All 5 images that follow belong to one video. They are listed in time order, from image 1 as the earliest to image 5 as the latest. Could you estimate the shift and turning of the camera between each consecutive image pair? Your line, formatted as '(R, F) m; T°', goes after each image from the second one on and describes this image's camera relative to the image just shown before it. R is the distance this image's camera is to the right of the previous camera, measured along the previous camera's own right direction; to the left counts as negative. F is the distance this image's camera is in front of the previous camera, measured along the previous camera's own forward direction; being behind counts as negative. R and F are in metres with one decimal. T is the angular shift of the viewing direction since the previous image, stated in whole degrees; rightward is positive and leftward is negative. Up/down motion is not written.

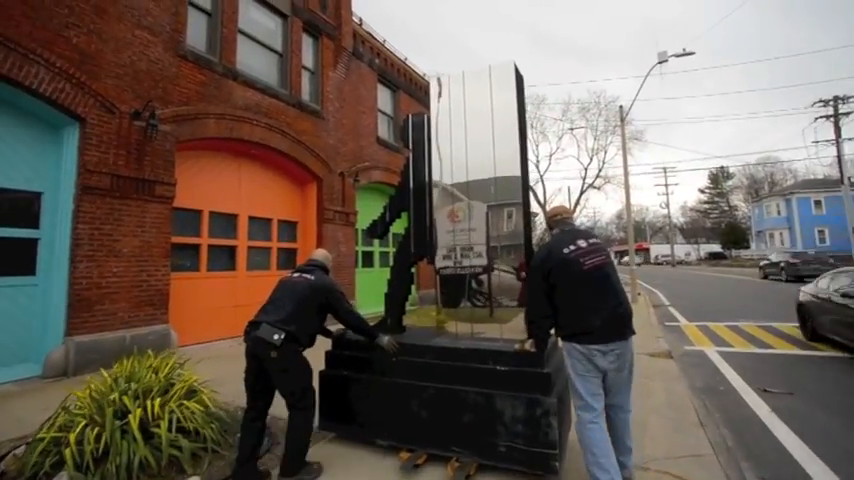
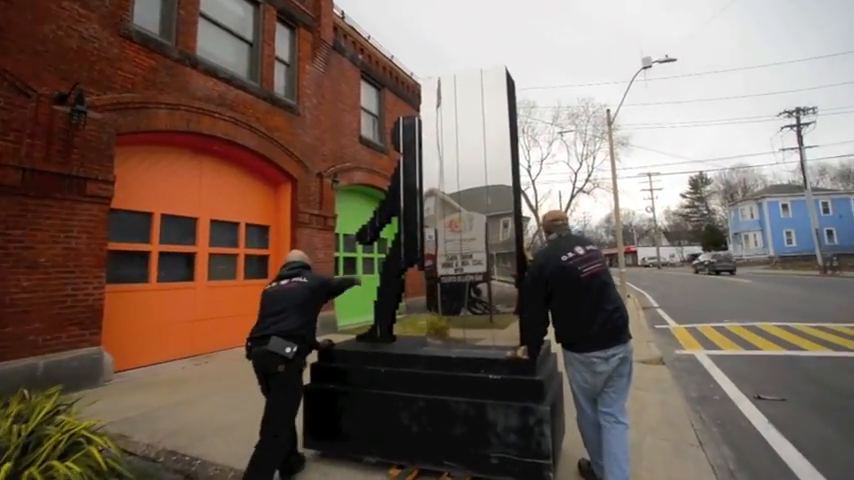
(+0.2, +0.4) m; +2°
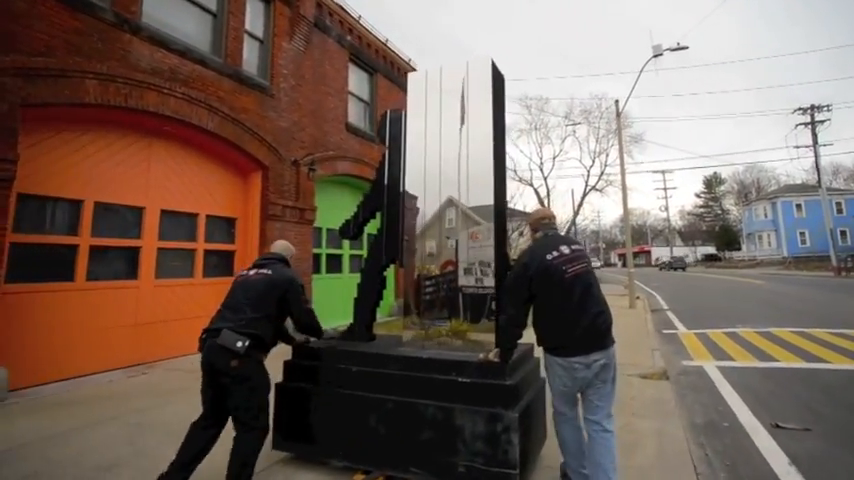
(+0.6, +0.5) m; -2°
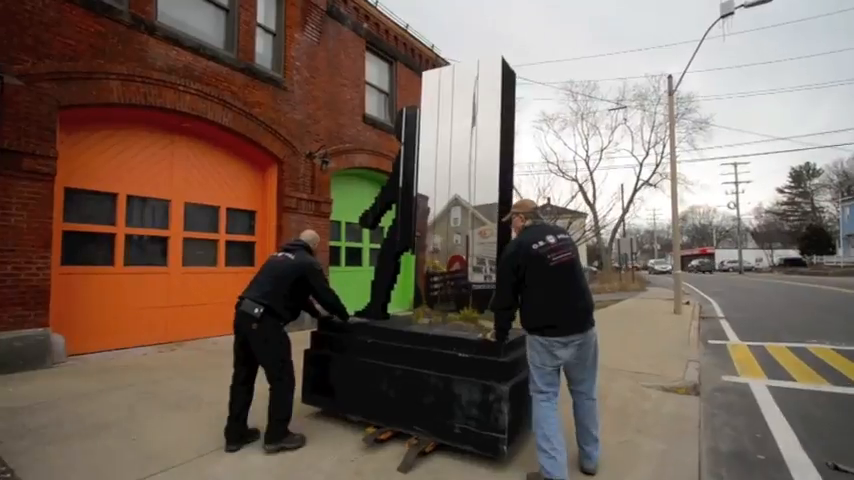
(+0.5, +0.1) m; -6°
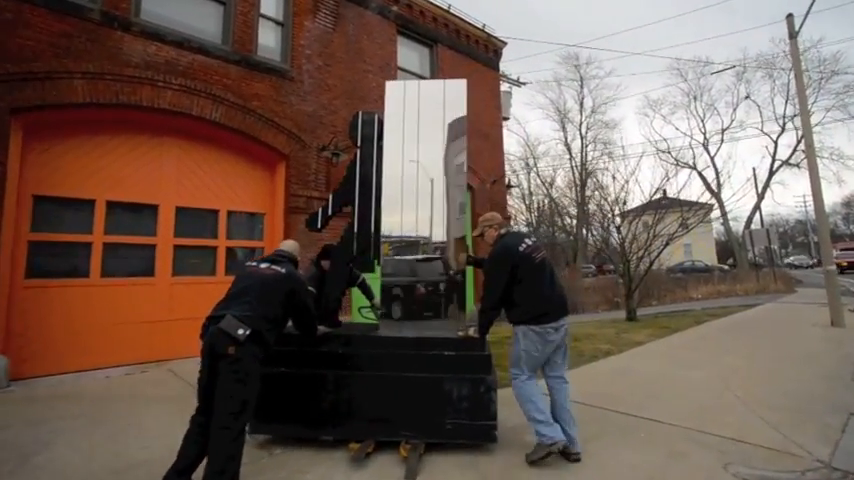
(+1.0, +1.6) m; -15°
